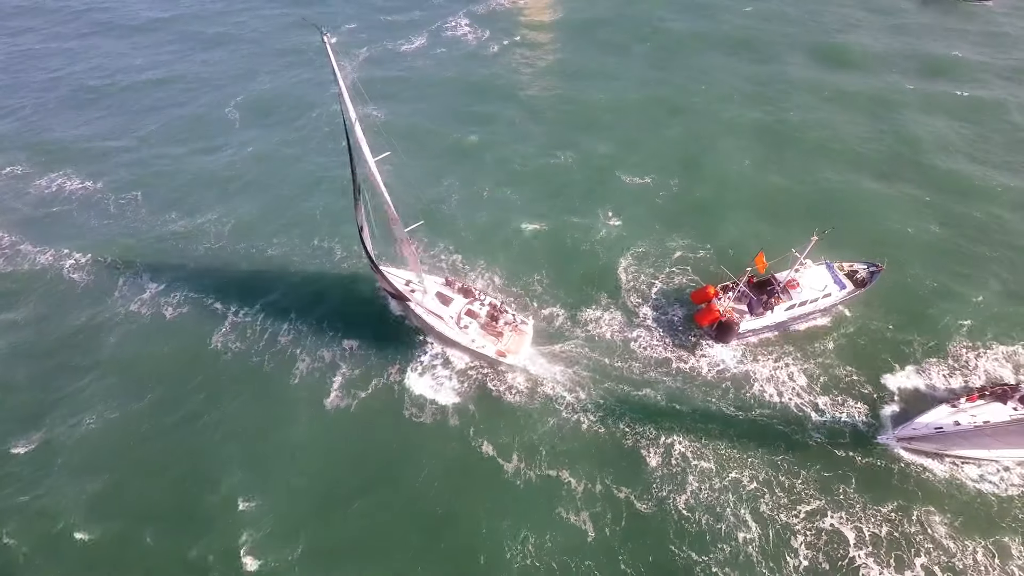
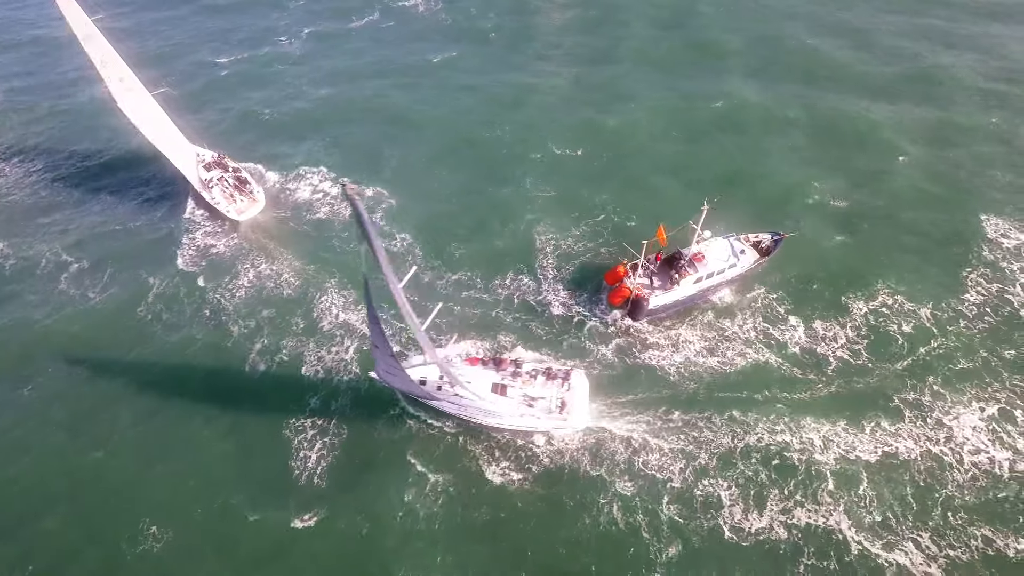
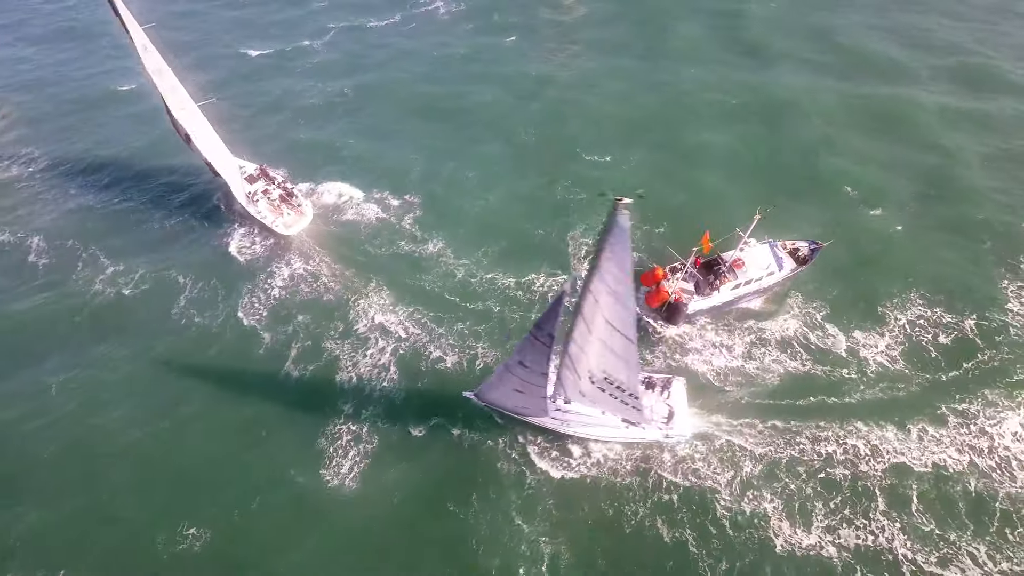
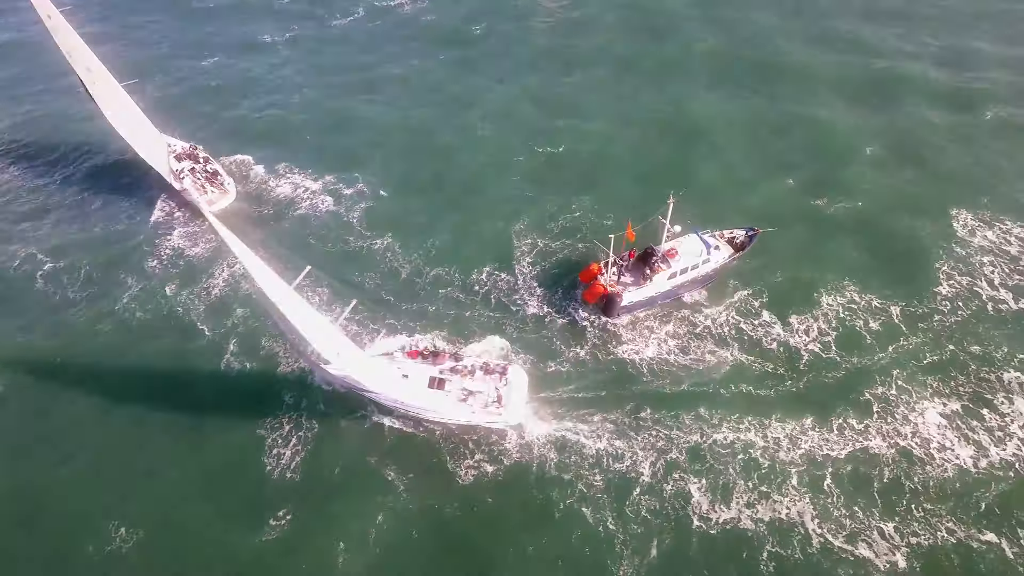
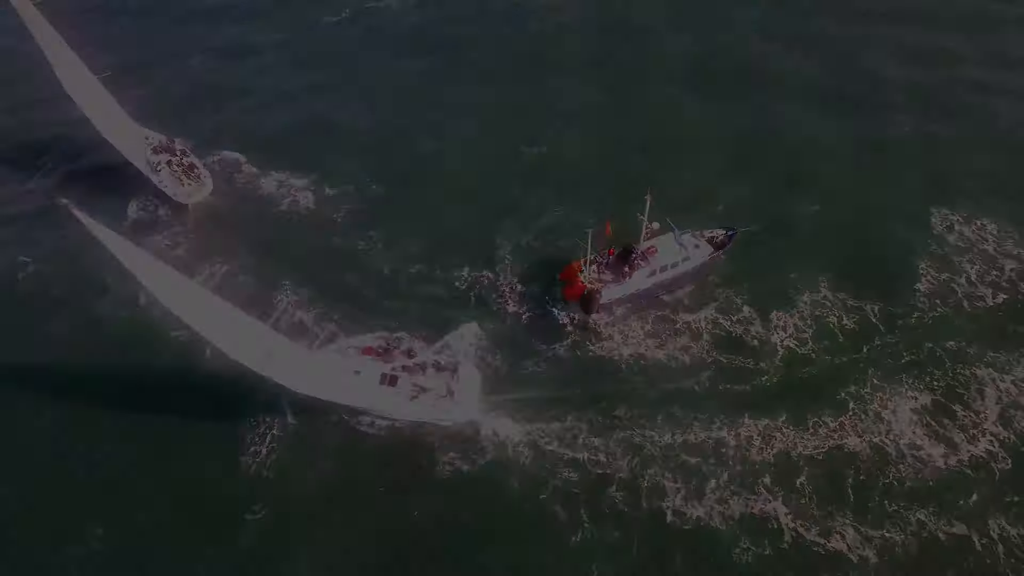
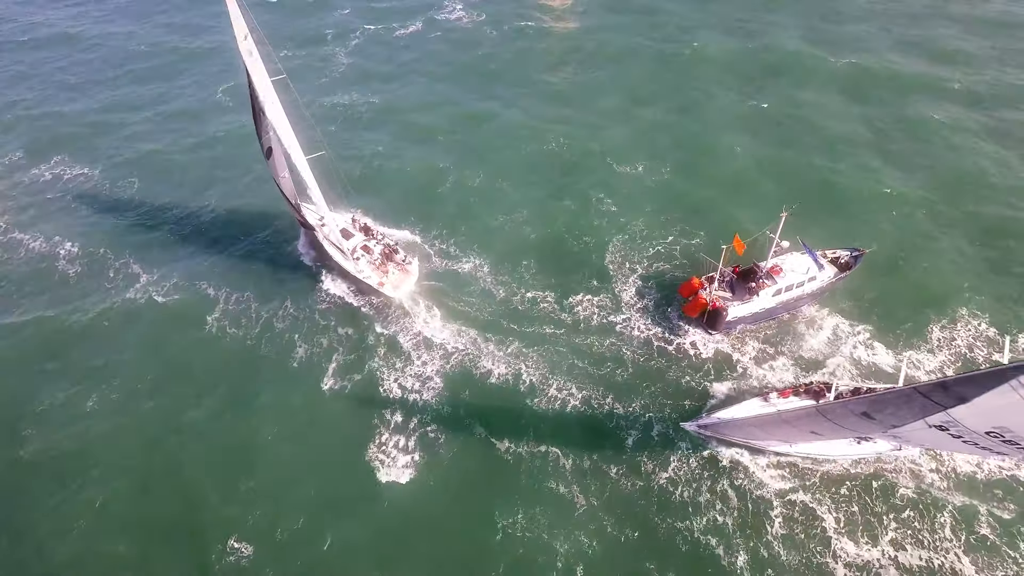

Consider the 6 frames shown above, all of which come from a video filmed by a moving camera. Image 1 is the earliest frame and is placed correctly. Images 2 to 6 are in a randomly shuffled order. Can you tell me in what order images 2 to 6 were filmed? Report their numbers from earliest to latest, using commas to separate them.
6, 3, 2, 4, 5
